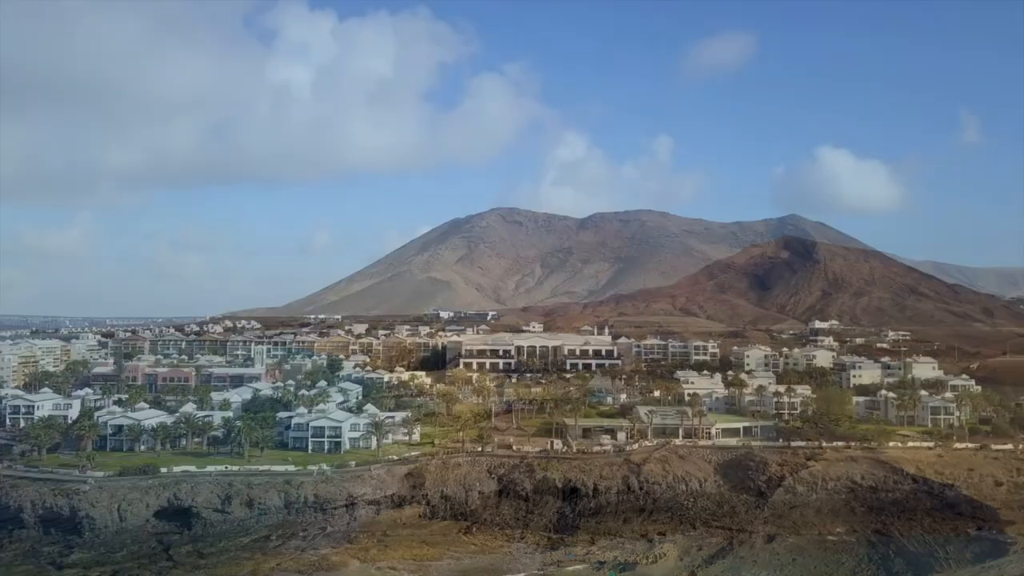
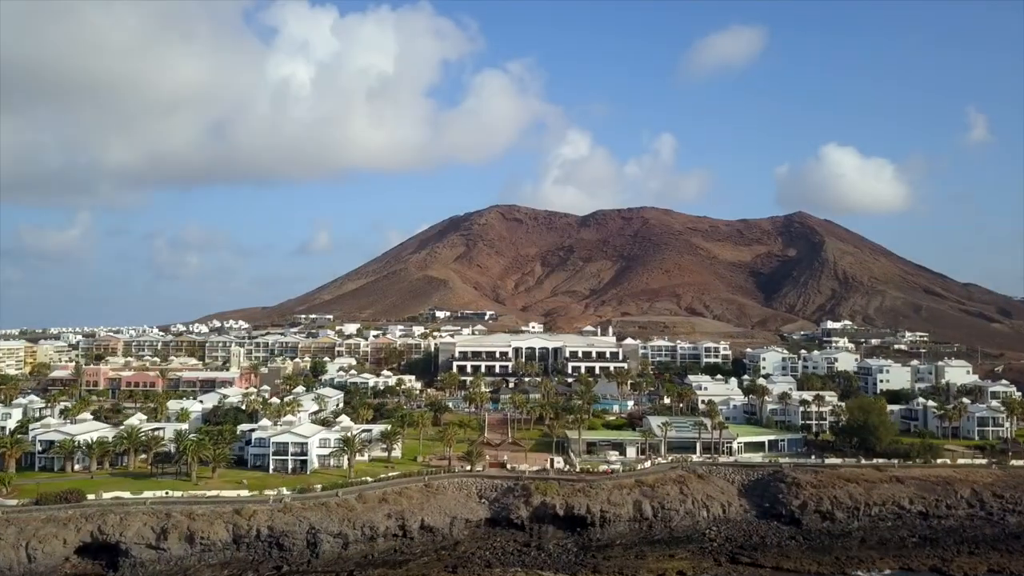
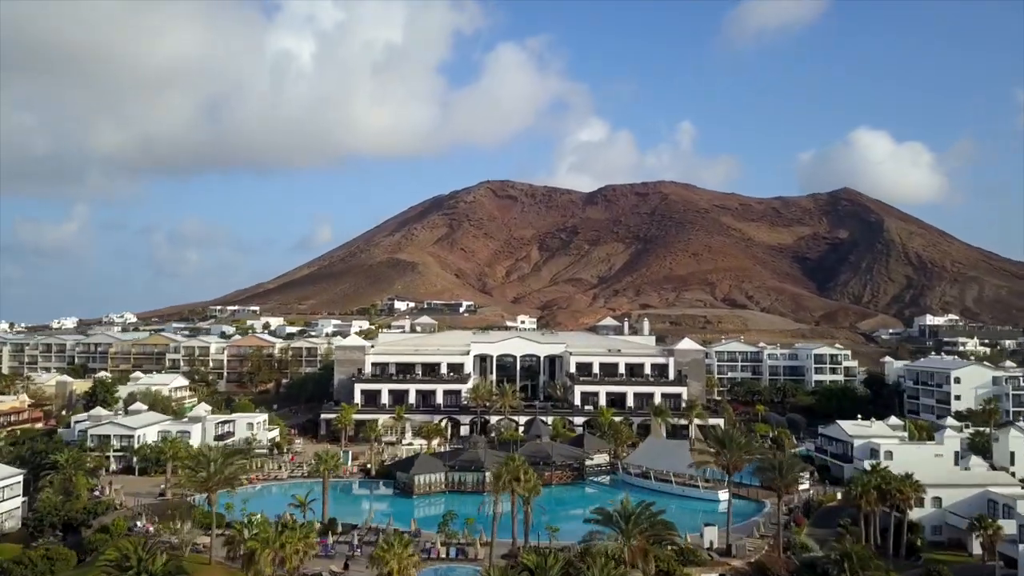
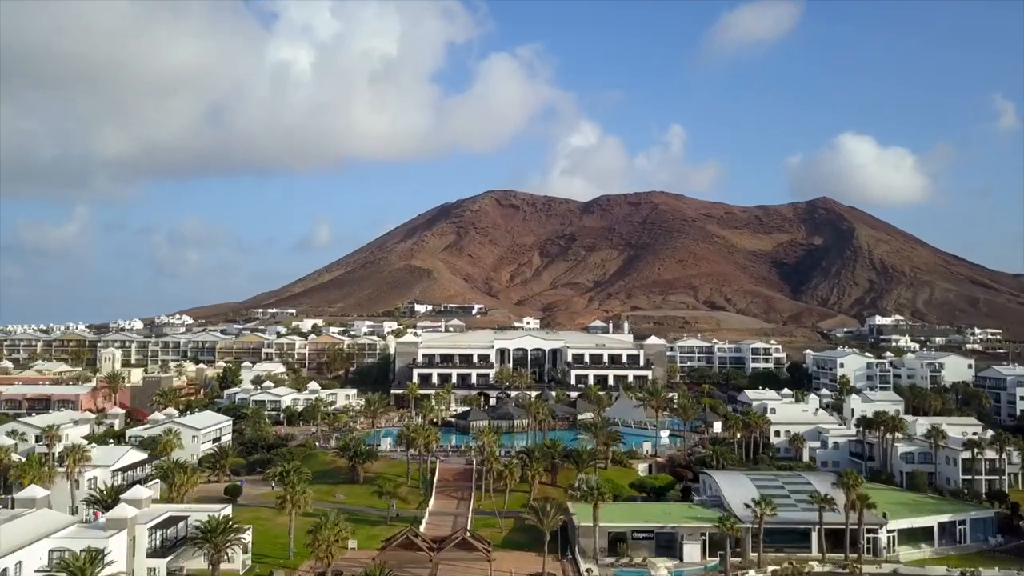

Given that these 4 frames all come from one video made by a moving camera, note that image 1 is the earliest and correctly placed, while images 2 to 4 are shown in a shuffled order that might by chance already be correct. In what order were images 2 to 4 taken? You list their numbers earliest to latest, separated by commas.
2, 4, 3
